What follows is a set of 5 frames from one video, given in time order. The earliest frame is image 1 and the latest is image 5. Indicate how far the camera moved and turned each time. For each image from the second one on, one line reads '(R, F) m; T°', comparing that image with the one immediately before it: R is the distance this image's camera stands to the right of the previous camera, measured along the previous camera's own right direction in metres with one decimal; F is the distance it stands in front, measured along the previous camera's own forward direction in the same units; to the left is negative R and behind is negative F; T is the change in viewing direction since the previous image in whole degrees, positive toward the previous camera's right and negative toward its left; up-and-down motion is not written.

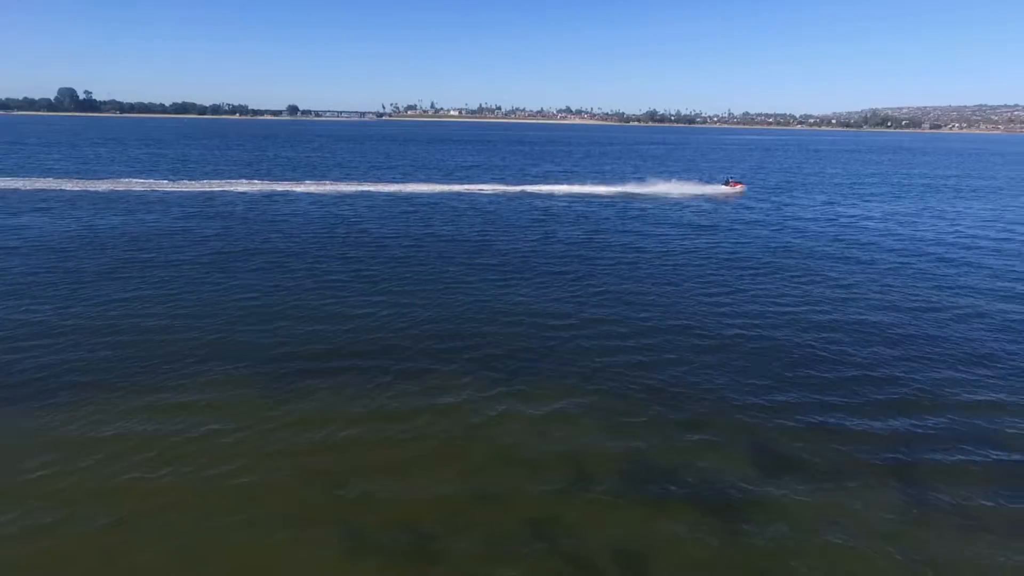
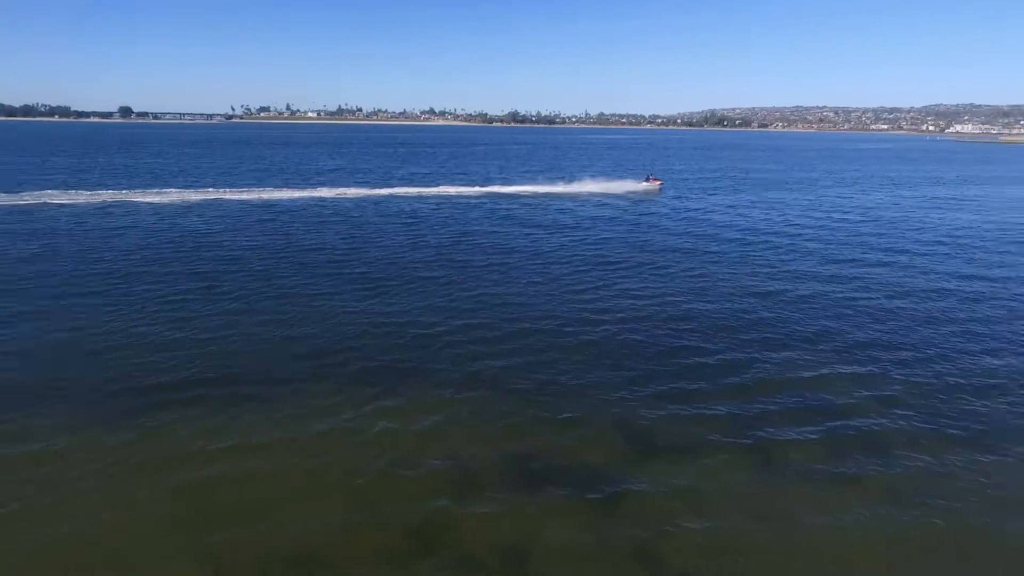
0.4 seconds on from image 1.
(+0.1, +0.3) m; +12°
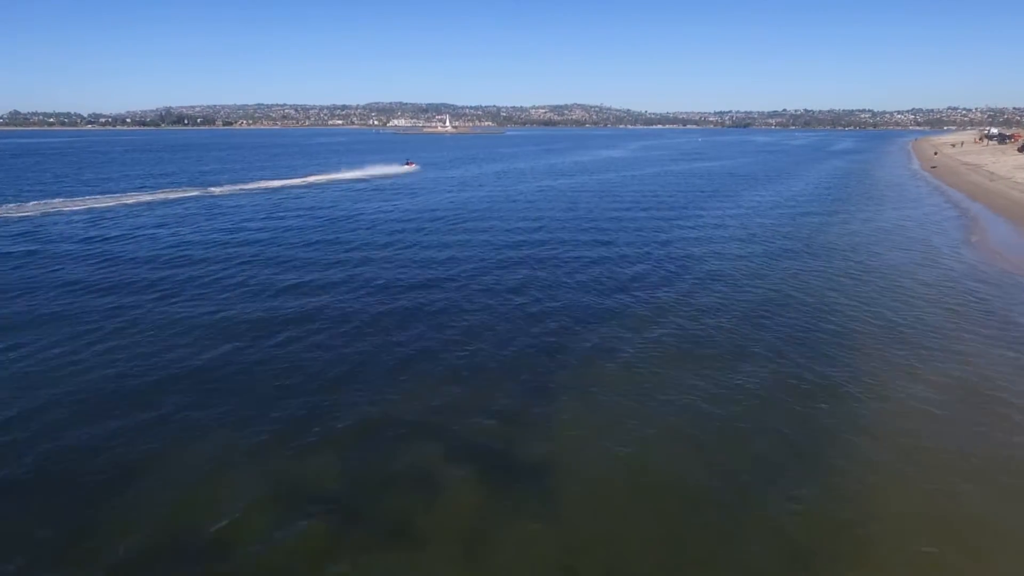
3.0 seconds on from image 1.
(+3.9, +5.4) m; +43°
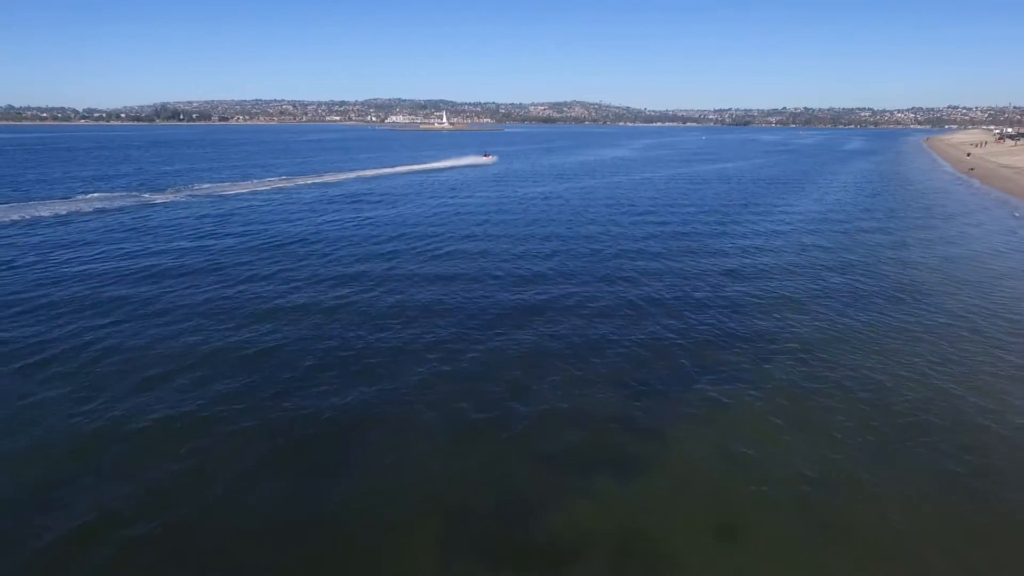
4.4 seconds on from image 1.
(-0.6, +8.0) m; 0°
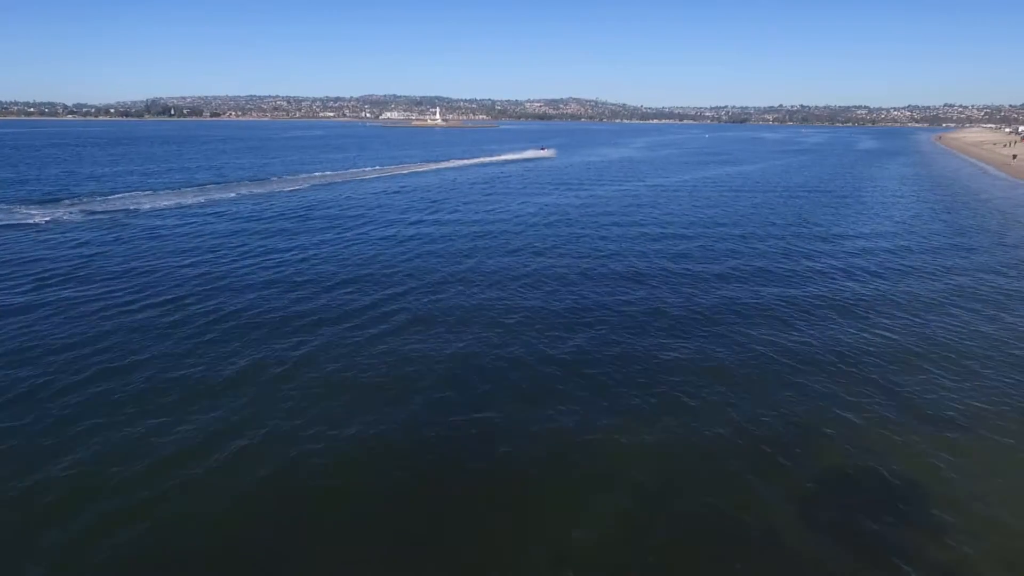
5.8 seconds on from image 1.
(-0.6, +10.8) m; +1°
